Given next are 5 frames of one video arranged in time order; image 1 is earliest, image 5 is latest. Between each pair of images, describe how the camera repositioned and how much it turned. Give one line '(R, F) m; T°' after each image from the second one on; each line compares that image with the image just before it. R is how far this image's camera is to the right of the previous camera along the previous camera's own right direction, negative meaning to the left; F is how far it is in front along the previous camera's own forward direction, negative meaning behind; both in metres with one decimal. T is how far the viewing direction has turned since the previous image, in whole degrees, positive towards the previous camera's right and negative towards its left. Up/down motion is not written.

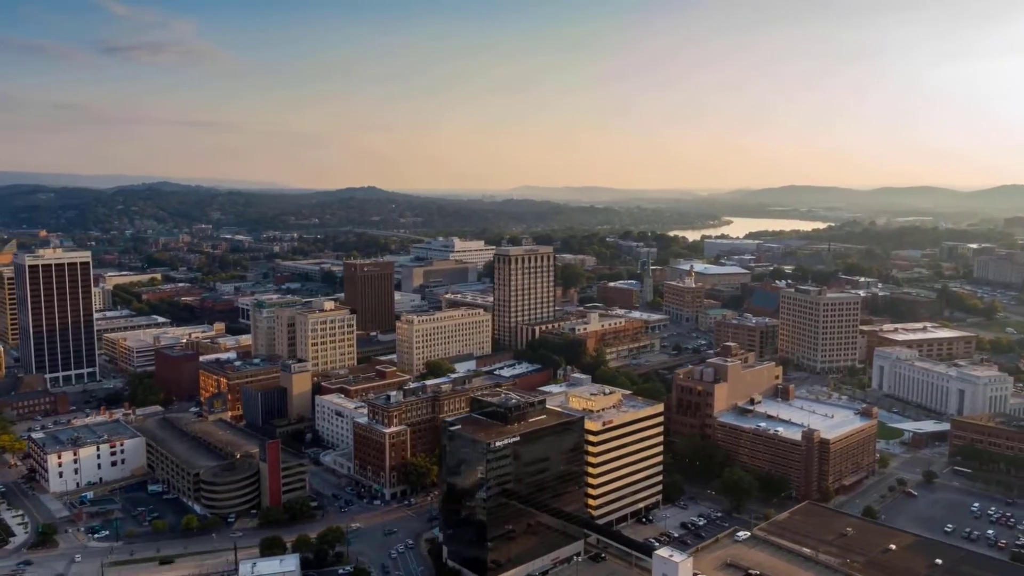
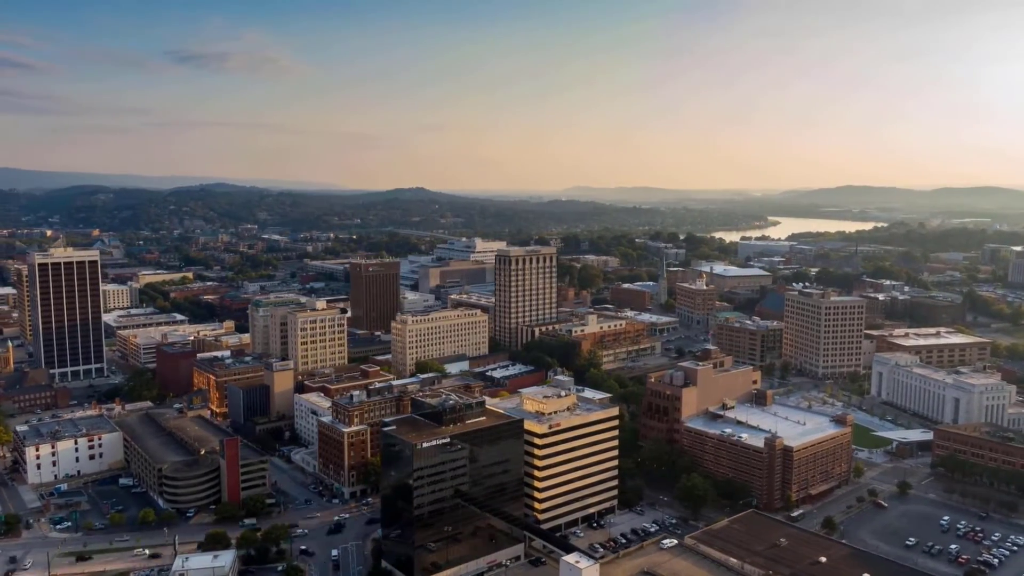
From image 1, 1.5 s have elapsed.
(+5.1, +0.3) m; -4°
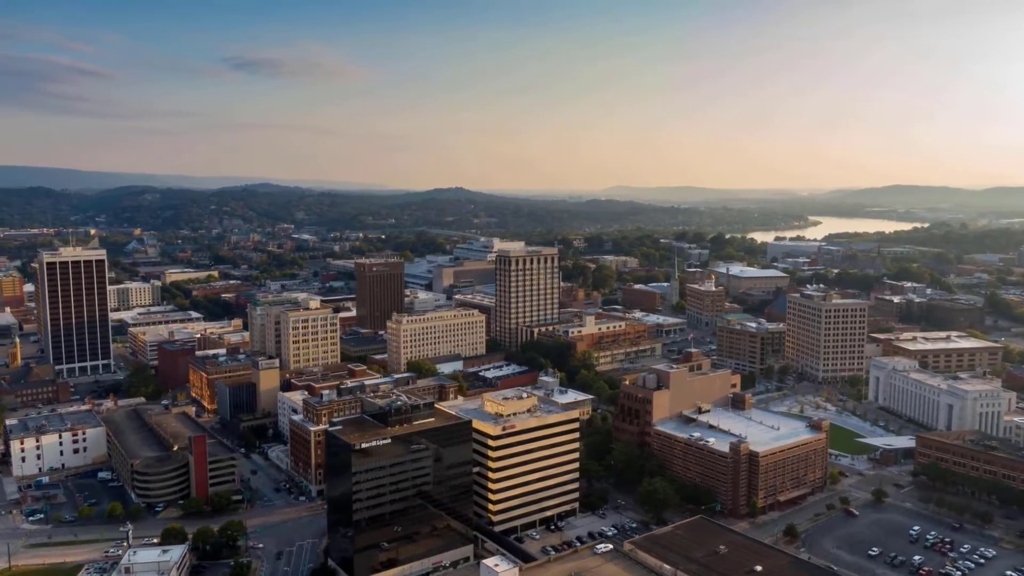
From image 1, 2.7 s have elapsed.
(+4.2, +0.2) m; -3°
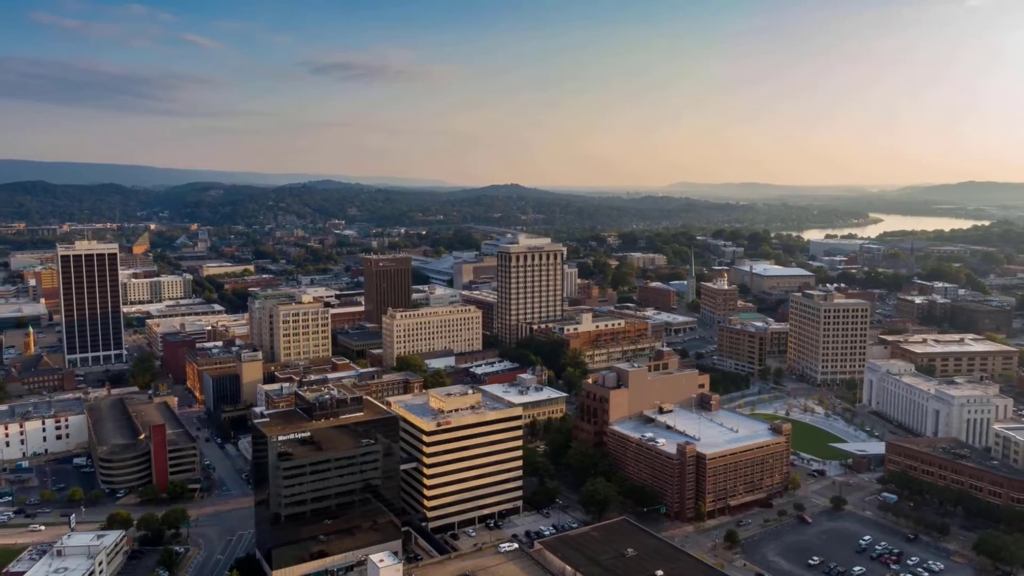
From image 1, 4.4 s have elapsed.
(+6.0, +0.4) m; -4°
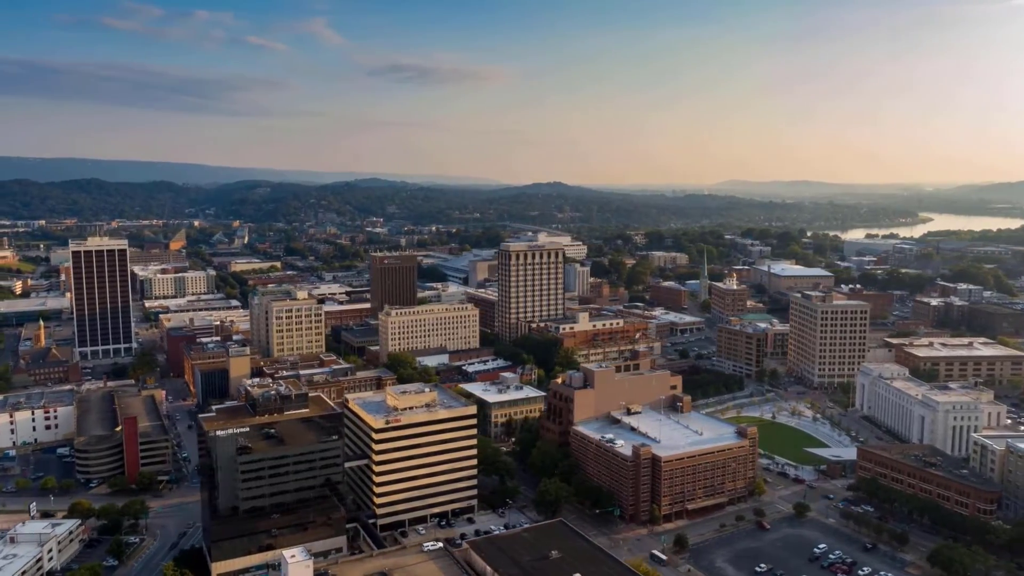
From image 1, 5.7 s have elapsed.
(+4.7, +0.3) m; -3°
